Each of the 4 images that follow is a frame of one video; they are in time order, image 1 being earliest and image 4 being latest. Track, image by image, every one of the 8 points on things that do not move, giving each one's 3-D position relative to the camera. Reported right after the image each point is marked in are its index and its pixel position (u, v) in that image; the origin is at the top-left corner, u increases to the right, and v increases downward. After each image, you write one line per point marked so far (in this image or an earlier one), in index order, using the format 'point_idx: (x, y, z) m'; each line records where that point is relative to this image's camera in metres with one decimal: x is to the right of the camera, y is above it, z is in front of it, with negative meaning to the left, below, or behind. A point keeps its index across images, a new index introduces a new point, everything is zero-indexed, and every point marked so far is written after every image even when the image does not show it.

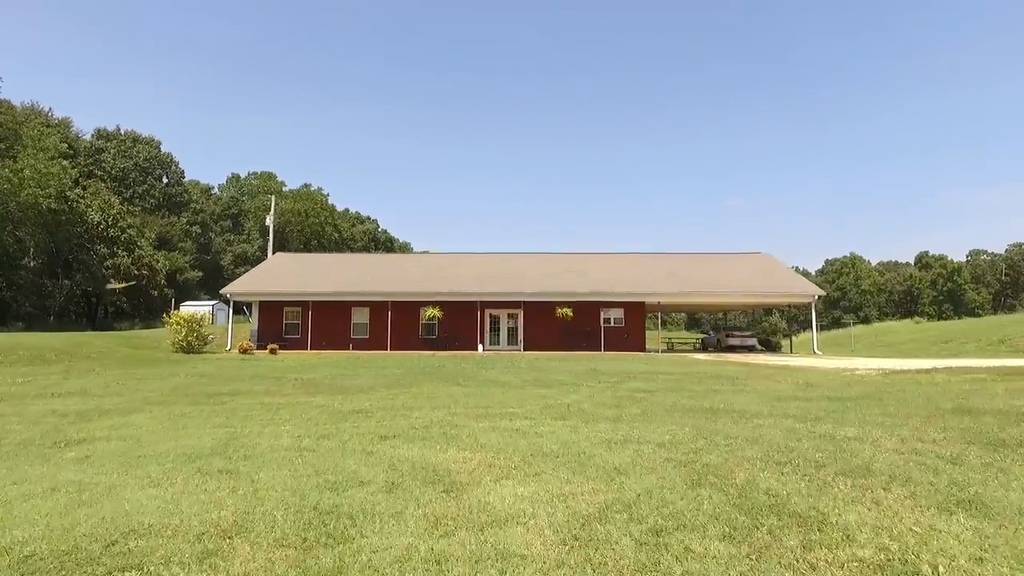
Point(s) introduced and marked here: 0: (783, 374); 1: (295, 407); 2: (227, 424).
0: (+5.5, -1.8, +12.6) m
1: (-2.8, -1.6, +8.1) m
2: (-3.0, -1.4, +6.5) m
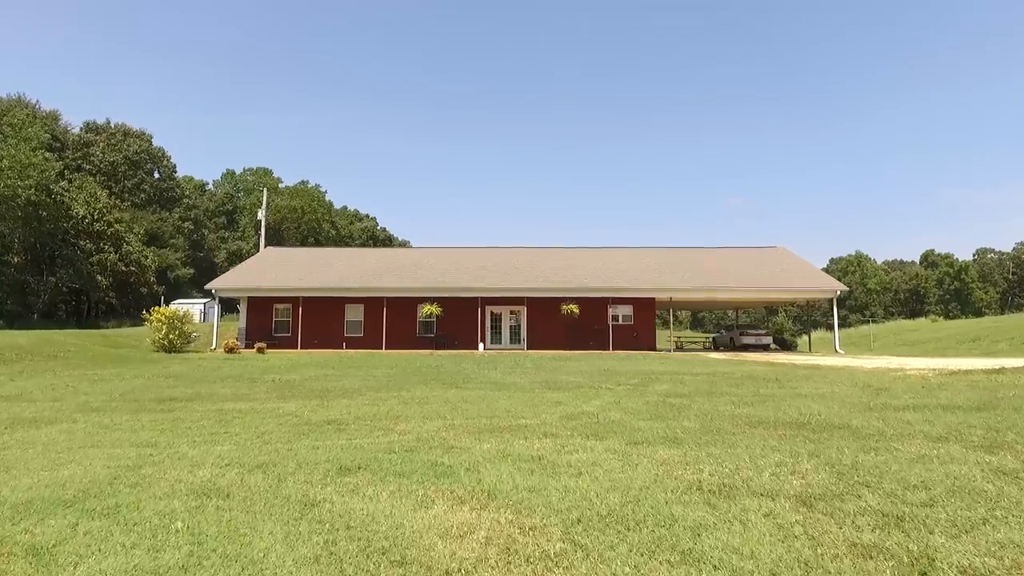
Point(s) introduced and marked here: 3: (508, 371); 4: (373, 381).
0: (+5.6, -1.6, +11.1) m
1: (-2.7, -1.4, +6.6) m
2: (-2.9, -1.2, +5.0) m
3: (-0.1, -2.0, +14.6) m
4: (-2.6, -1.7, +11.4) m
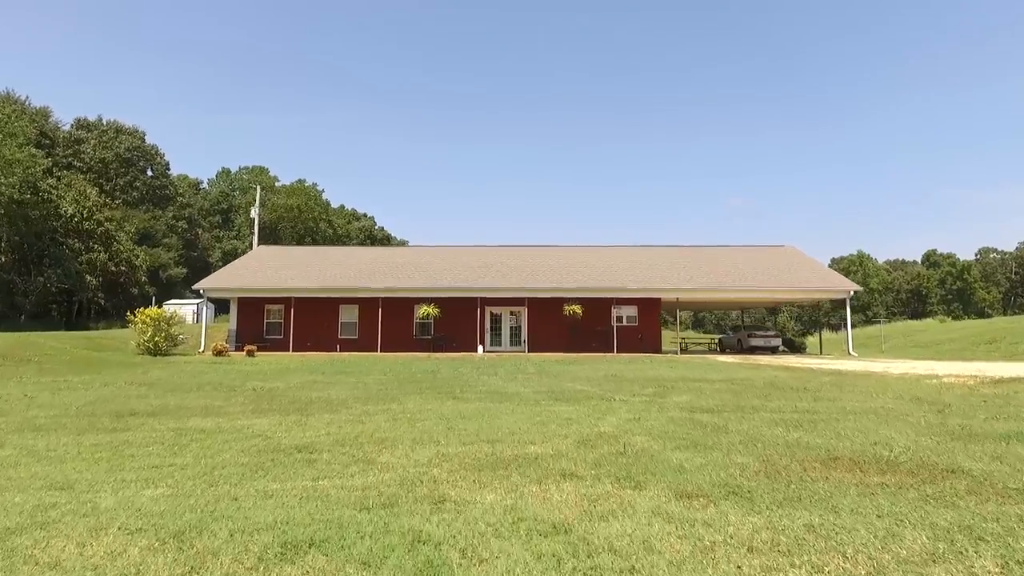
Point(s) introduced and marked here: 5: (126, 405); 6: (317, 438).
0: (+5.7, -1.6, +10.2) m
1: (-2.6, -1.4, +5.7) m
2: (-2.8, -1.2, +4.0) m
3: (-0.1, -2.0, +13.7) m
4: (-2.5, -1.7, +10.4) m
5: (-5.2, -1.6, +8.3) m
6: (-1.7, -1.3, +5.5) m
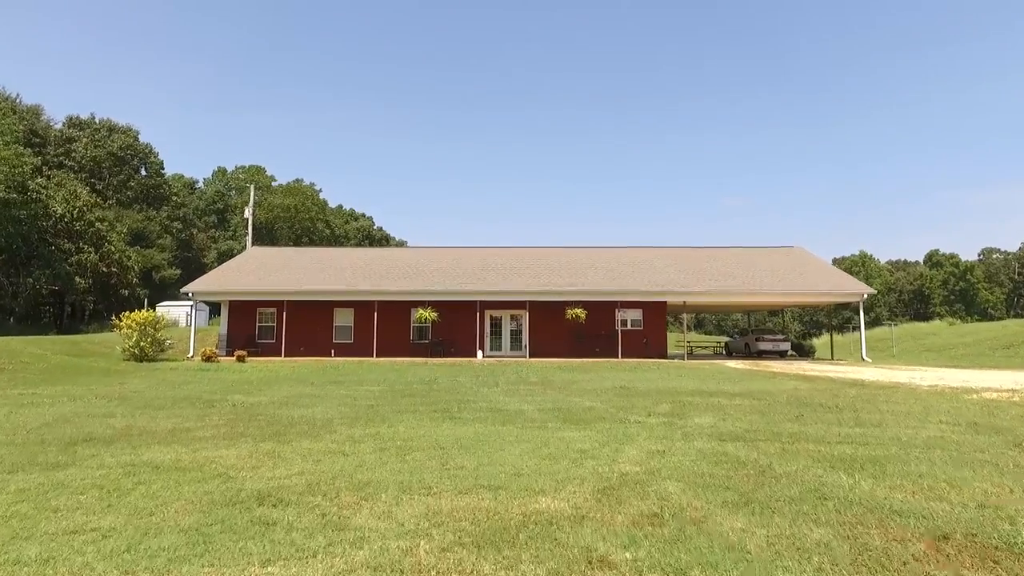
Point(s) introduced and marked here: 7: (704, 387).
0: (+5.7, -1.7, +9.4) m
1: (-2.6, -1.5, +4.8) m
2: (-2.8, -1.3, +3.2) m
3: (-0.1, -2.1, +12.8) m
4: (-2.5, -1.8, +9.6) m
5: (-5.1, -1.7, +7.4) m
6: (-1.7, -1.5, +4.7) m
7: (+3.9, -2.0, +12.6) m
